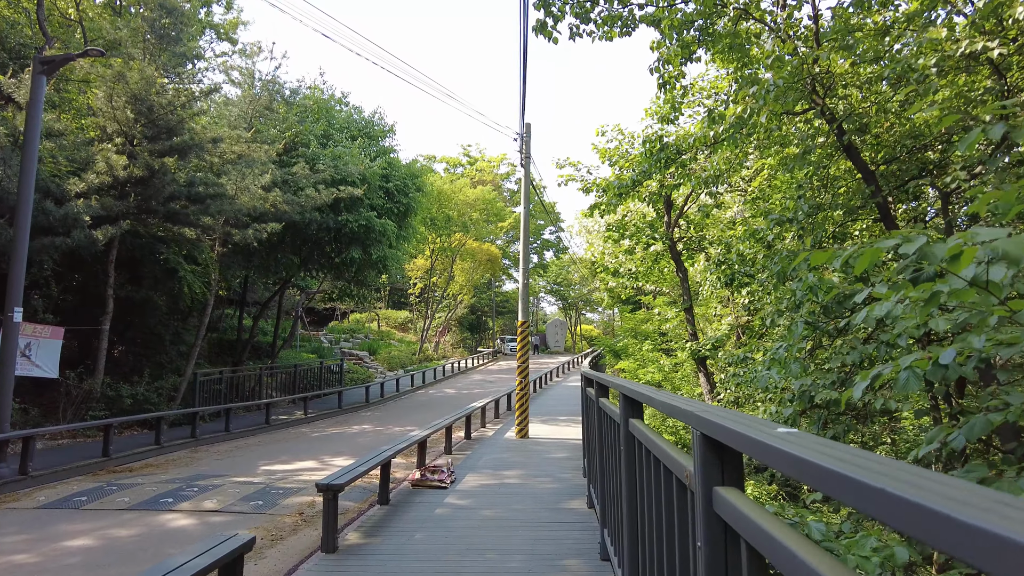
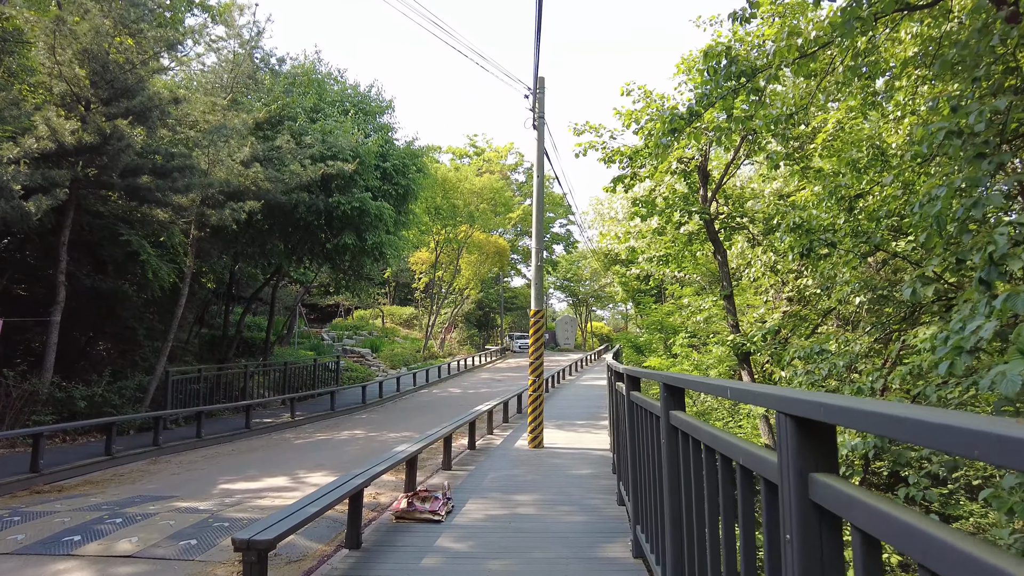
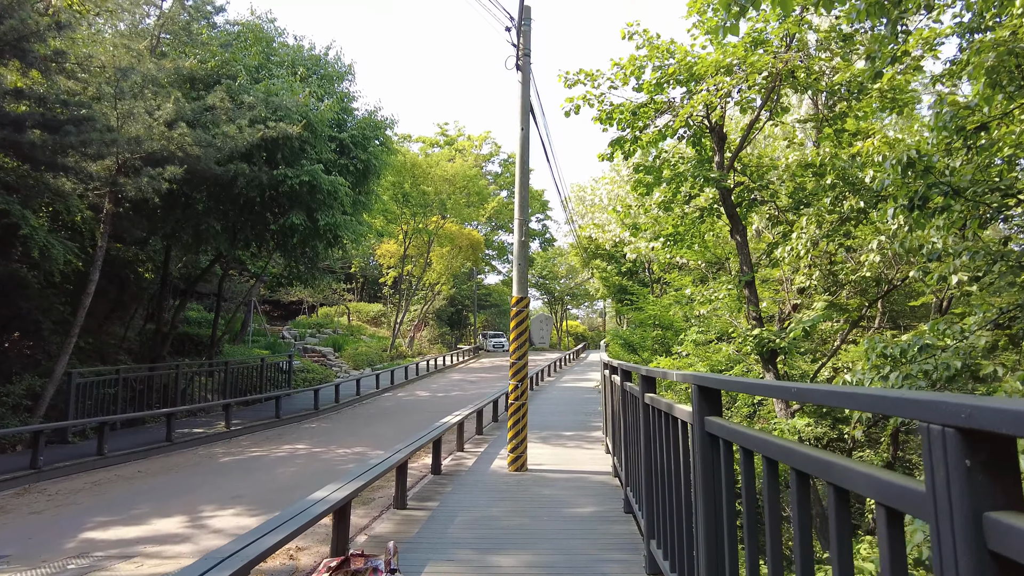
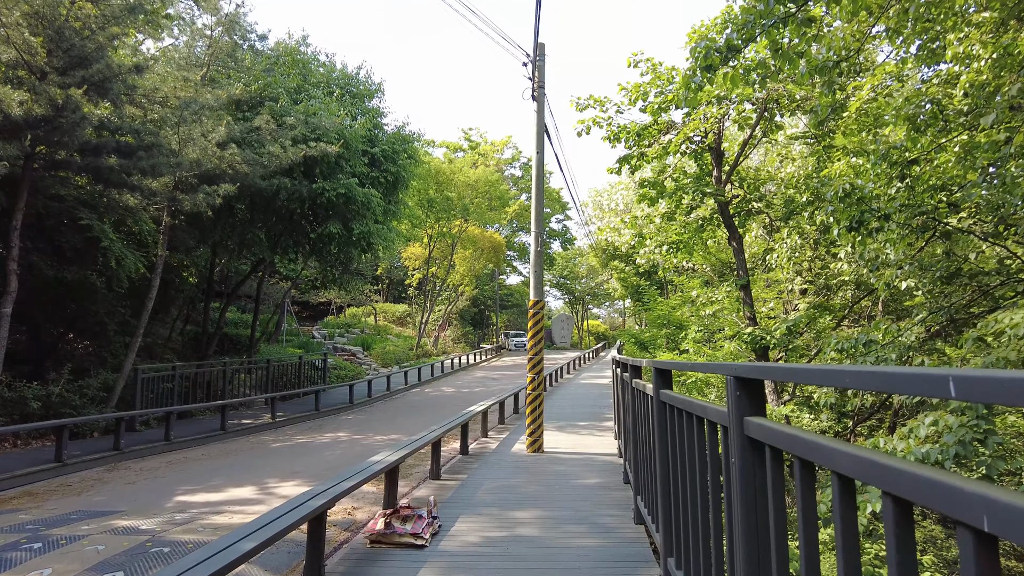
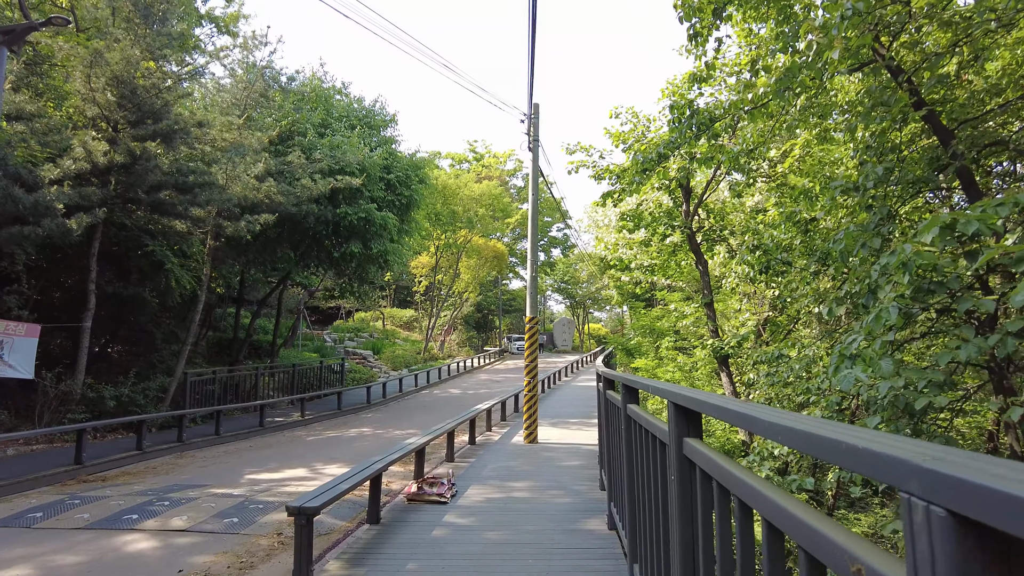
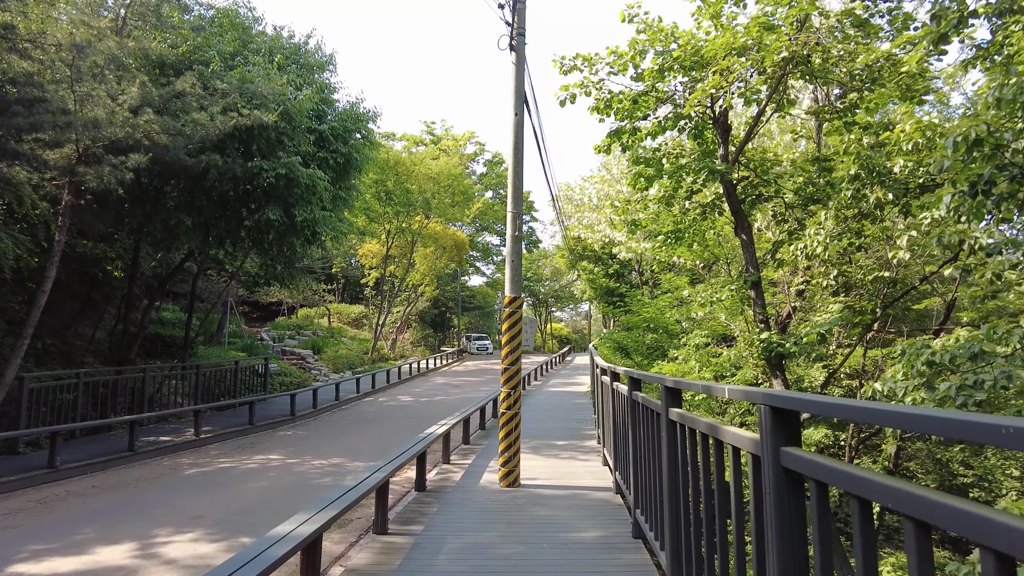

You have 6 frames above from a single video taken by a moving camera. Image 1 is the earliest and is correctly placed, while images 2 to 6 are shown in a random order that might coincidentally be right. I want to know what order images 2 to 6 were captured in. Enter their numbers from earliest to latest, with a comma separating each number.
5, 2, 4, 3, 6
